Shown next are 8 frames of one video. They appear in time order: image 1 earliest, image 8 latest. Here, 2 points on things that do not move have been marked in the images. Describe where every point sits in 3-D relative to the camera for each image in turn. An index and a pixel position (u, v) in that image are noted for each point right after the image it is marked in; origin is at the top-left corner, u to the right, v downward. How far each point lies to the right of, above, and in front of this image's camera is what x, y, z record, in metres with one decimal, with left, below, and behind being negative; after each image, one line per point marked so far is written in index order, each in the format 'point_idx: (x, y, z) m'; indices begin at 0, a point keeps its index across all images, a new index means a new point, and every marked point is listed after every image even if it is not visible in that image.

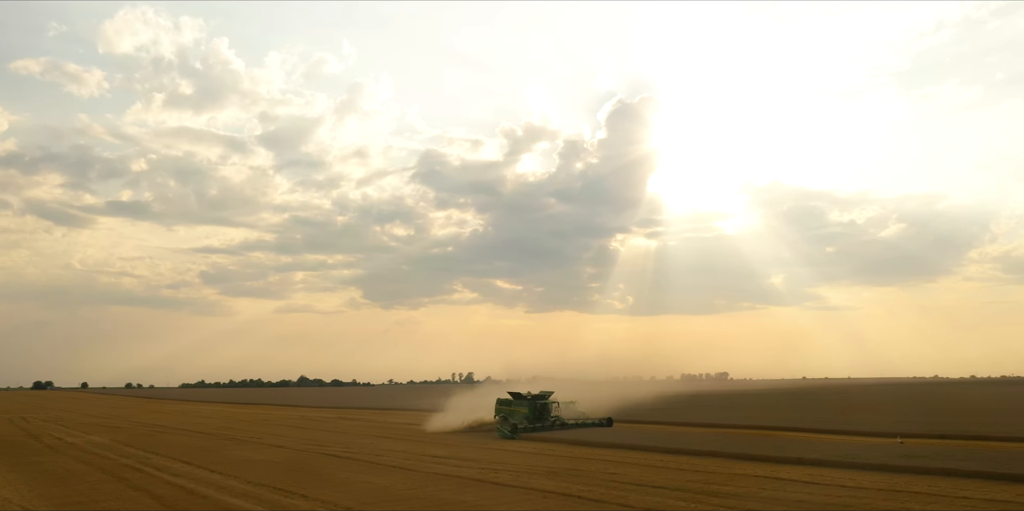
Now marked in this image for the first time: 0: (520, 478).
0: (+0.4, -5.5, +19.5) m
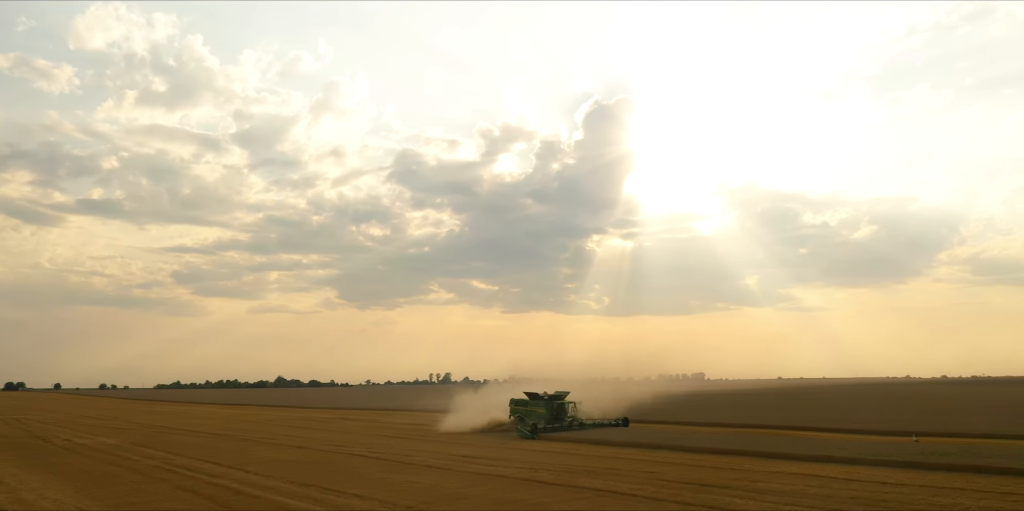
0: (+1.4, -5.6, +19.9) m
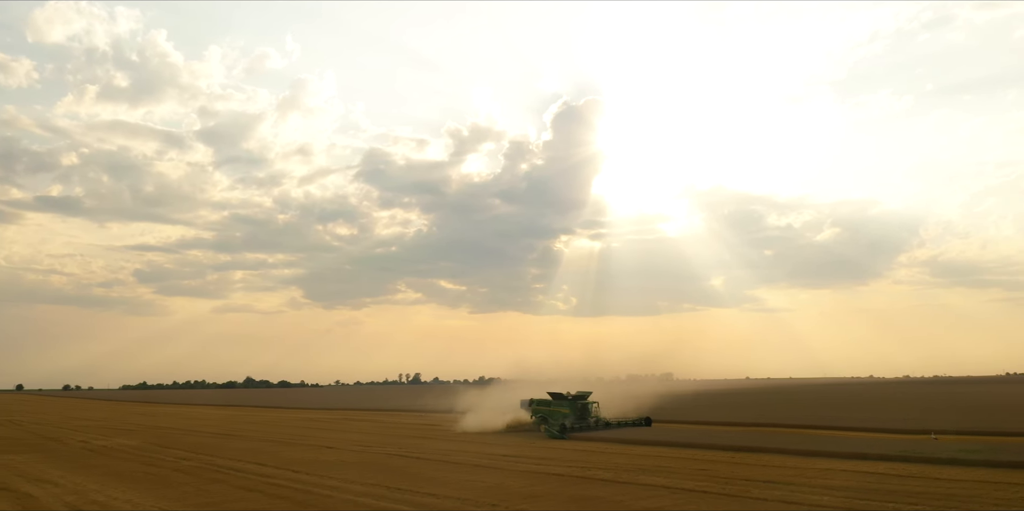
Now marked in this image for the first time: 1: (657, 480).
0: (+3.0, -5.7, +20.5) m
1: (+3.7, -5.5, +19.6) m
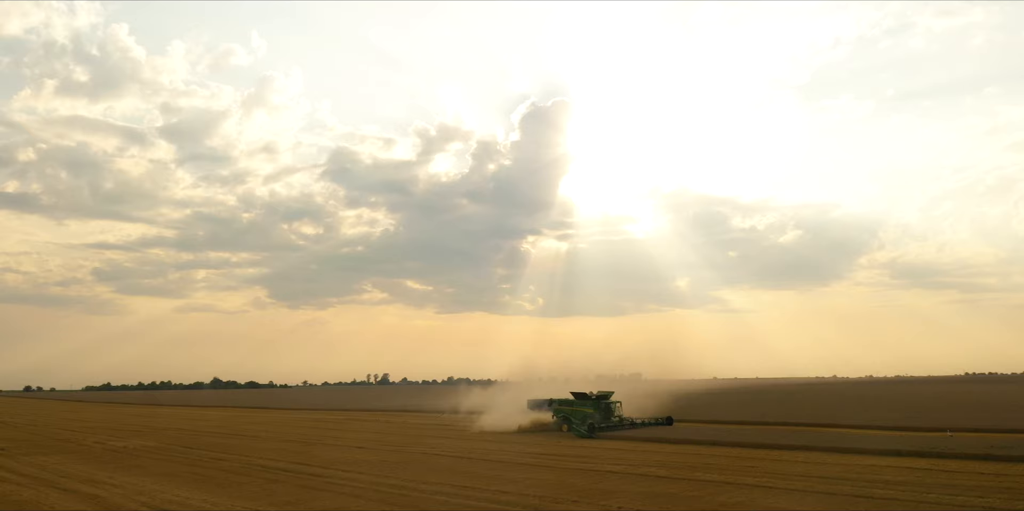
0: (+4.5, -5.8, +21.1) m
1: (+5.2, -5.6, +20.3) m
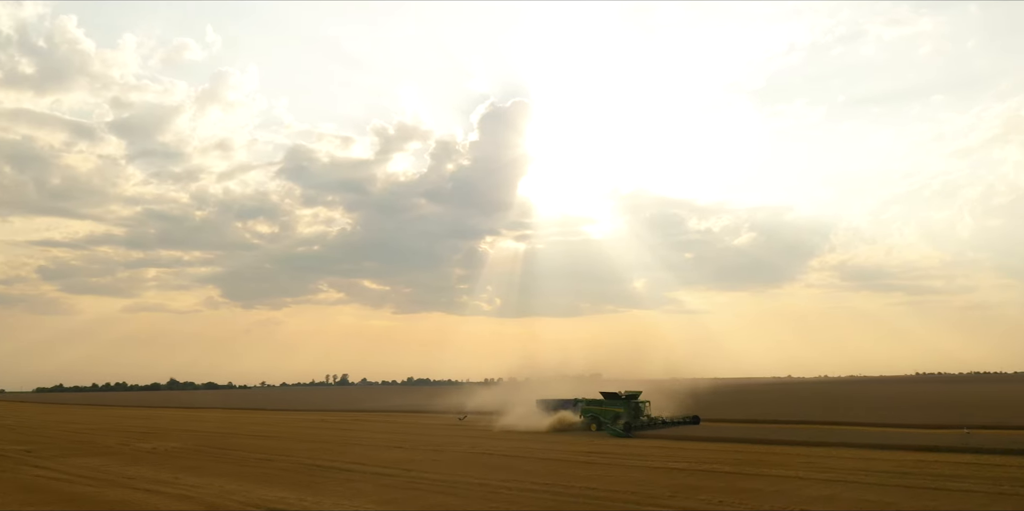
0: (+6.5, -5.9, +22.1) m
1: (+7.3, -5.8, +21.3) m
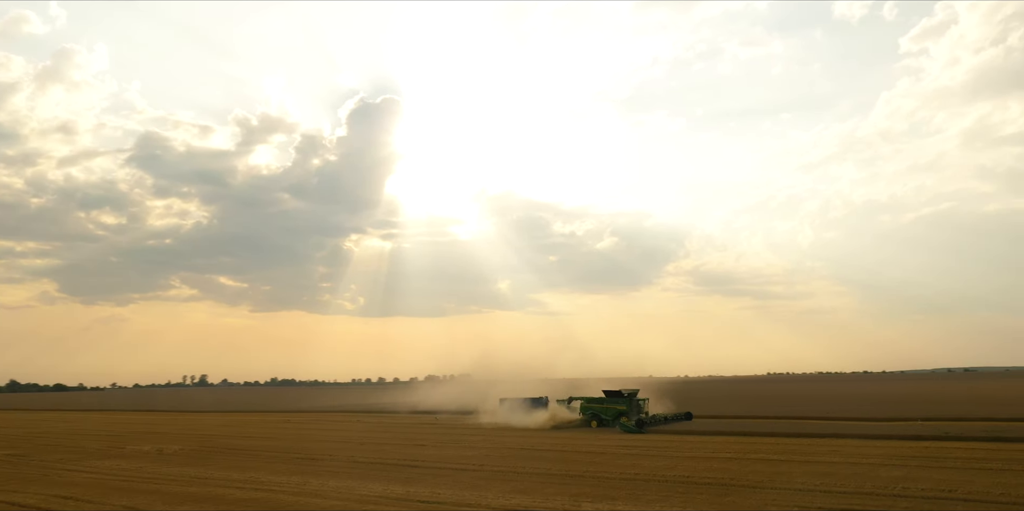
0: (+9.0, -6.3, +25.0) m
1: (+9.9, -6.2, +24.3) m
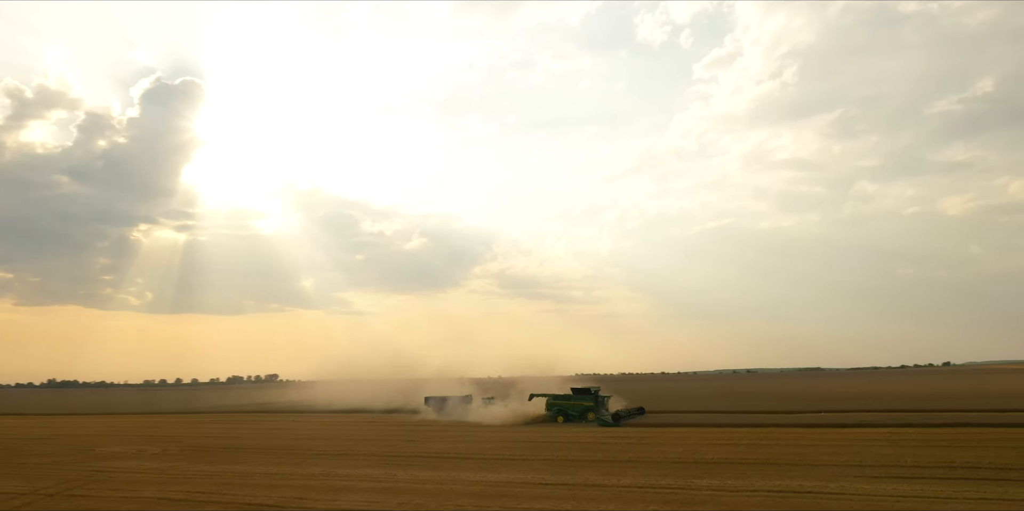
0: (+10.5, -7.0, +30.1) m
1: (+11.6, -6.9, +29.6) m
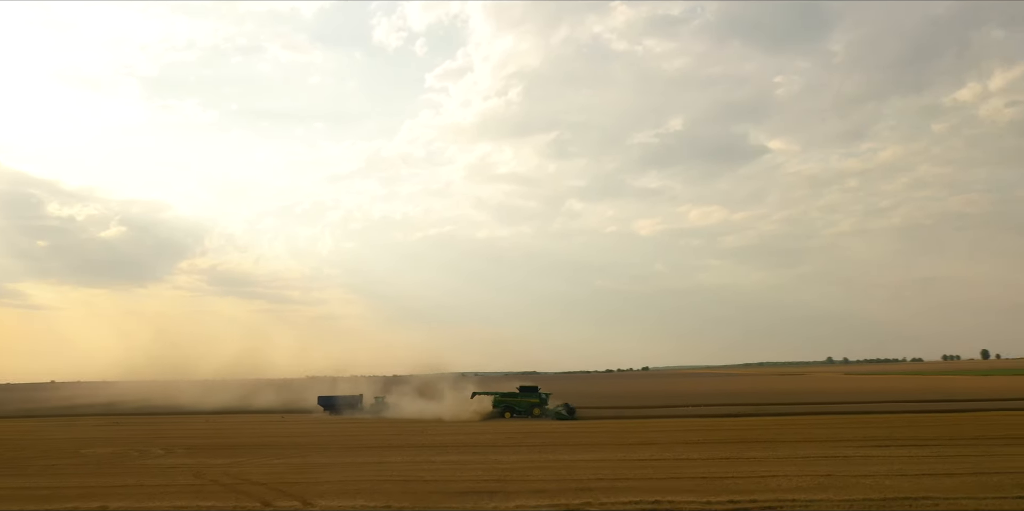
0: (+11.1, -8.3, +38.5) m
1: (+12.2, -8.2, +38.4) m
